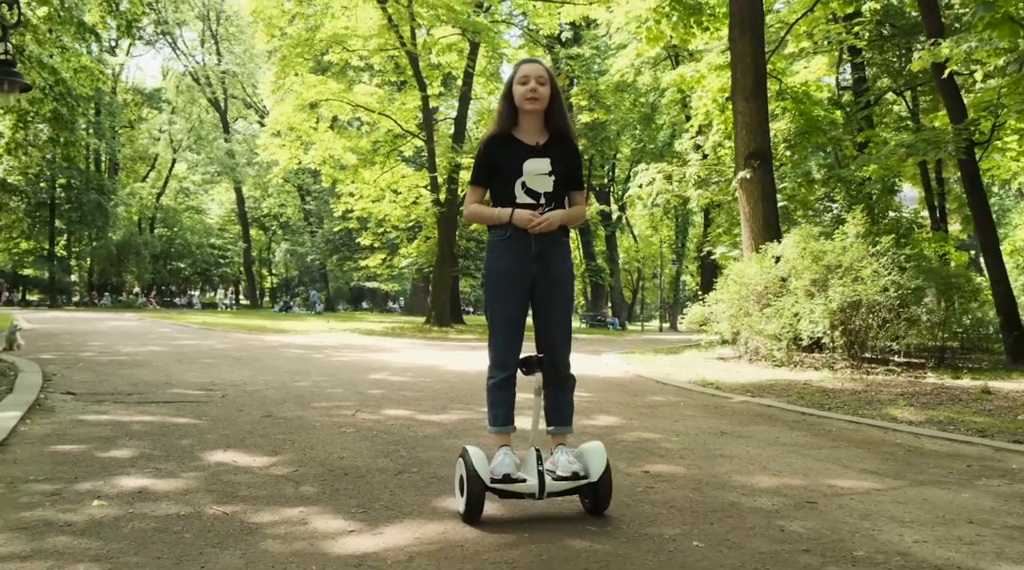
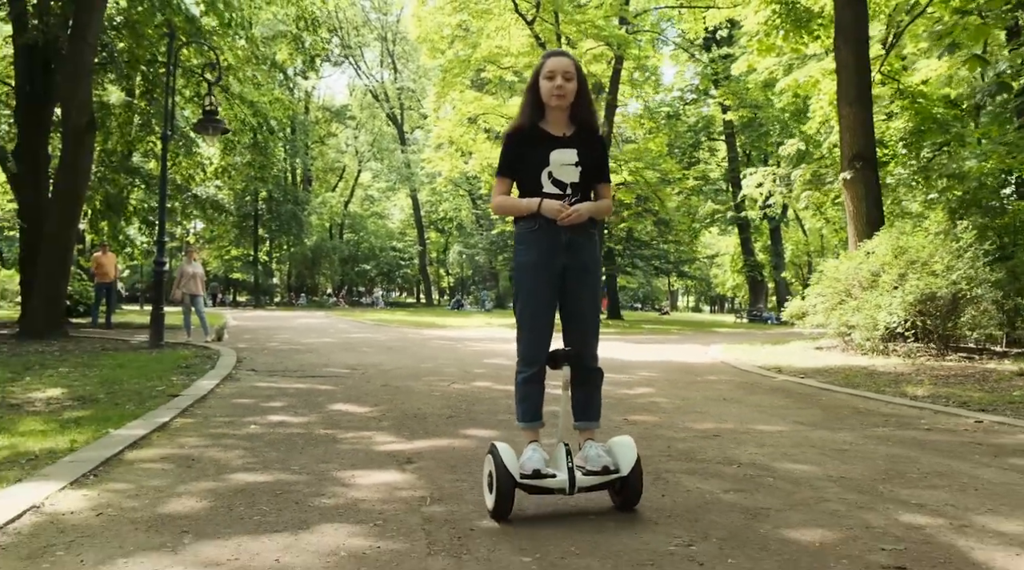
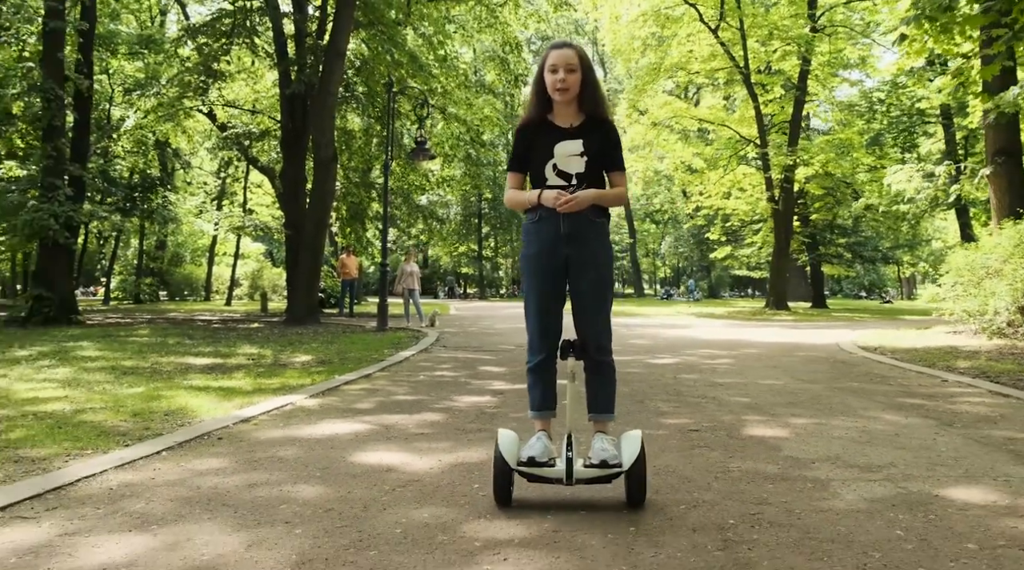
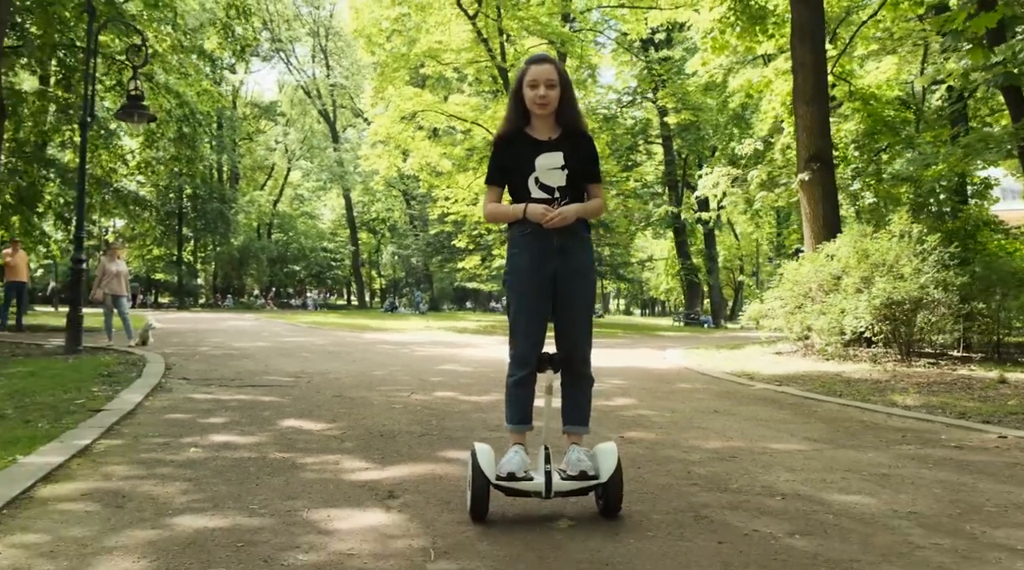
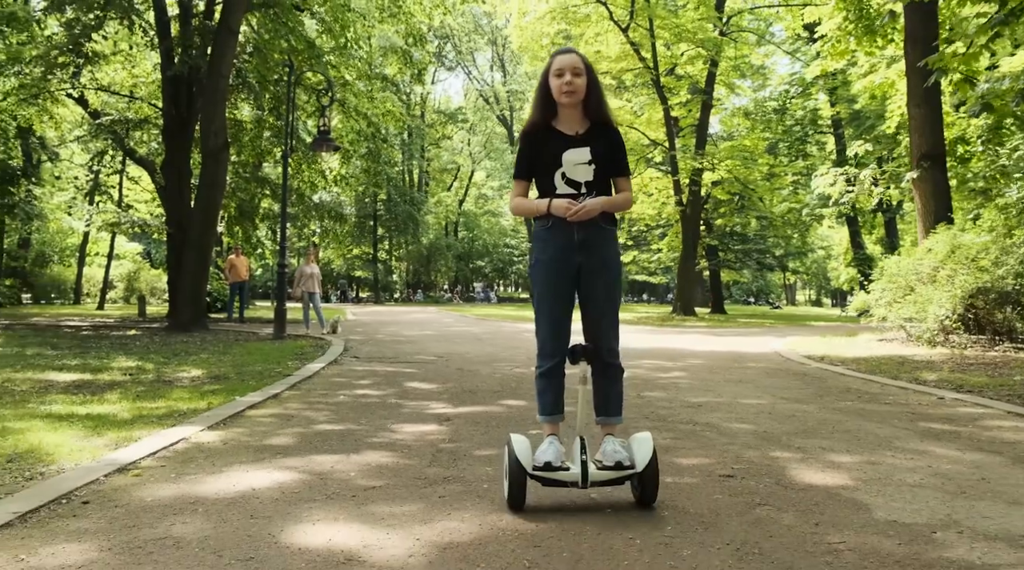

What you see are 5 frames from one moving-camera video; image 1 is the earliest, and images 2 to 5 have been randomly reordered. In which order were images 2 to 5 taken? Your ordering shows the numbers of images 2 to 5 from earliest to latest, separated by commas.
4, 2, 5, 3
